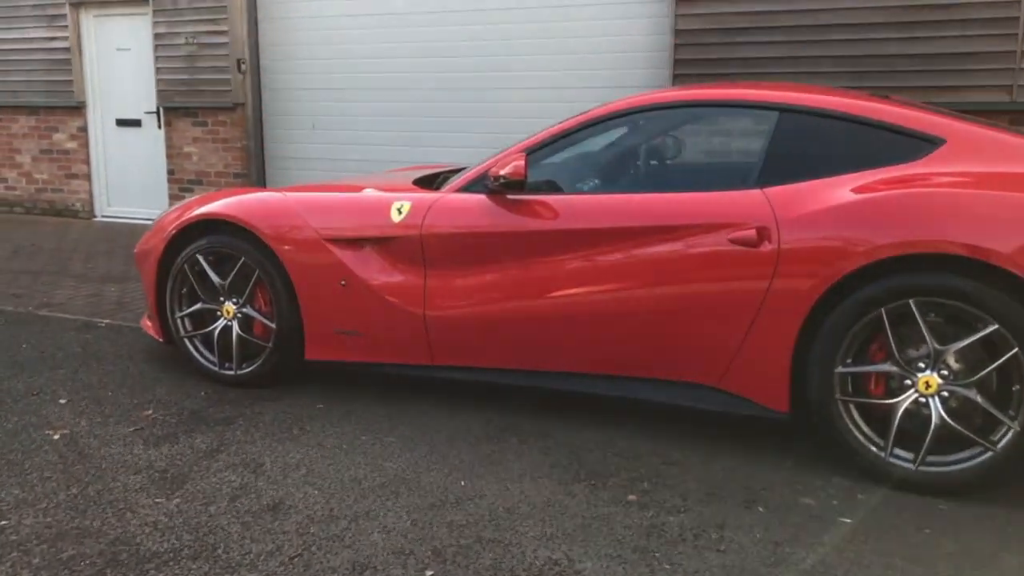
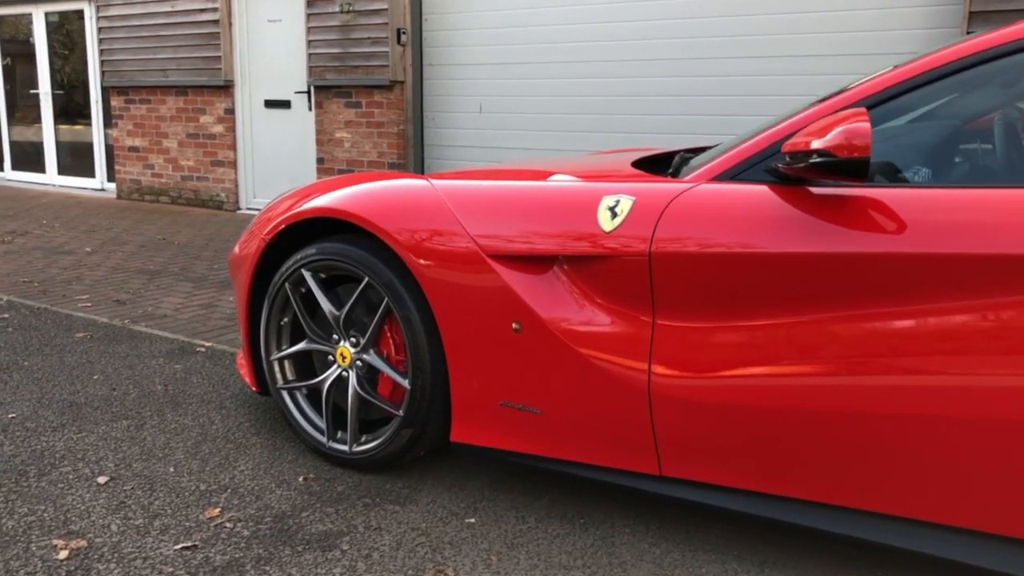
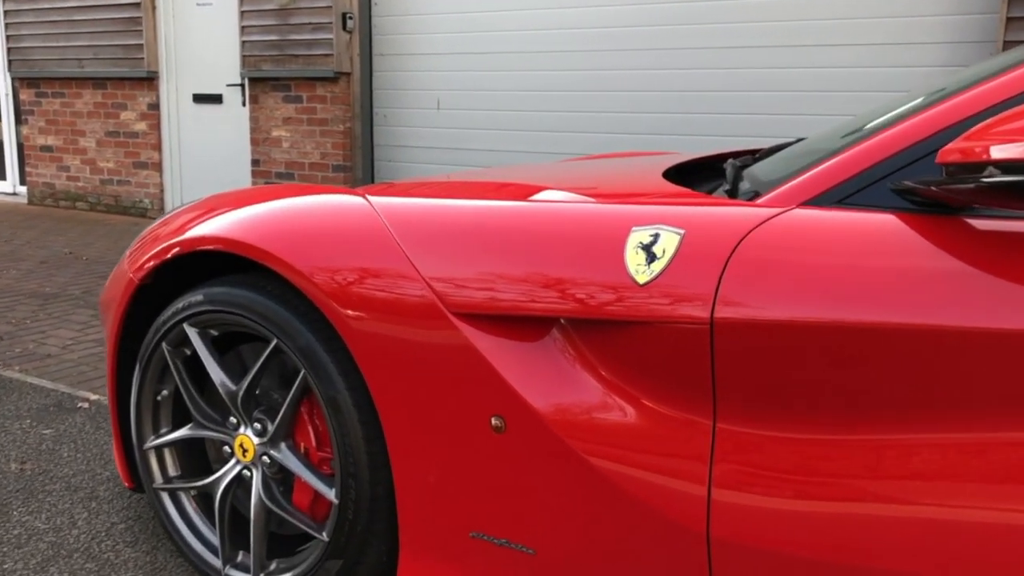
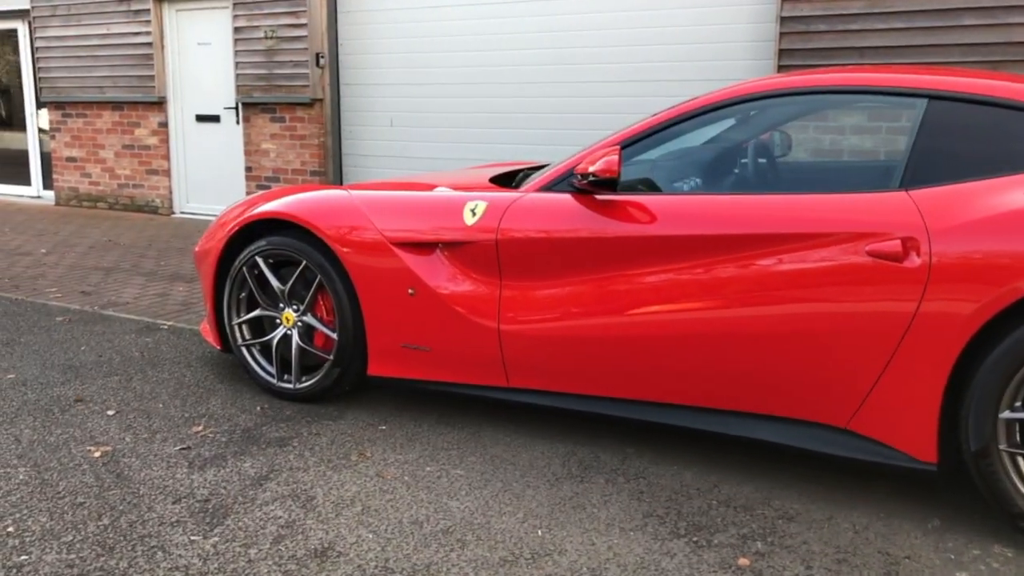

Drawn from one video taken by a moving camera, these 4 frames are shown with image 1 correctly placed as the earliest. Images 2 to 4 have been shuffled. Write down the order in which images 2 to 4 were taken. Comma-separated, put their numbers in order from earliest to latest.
4, 2, 3
